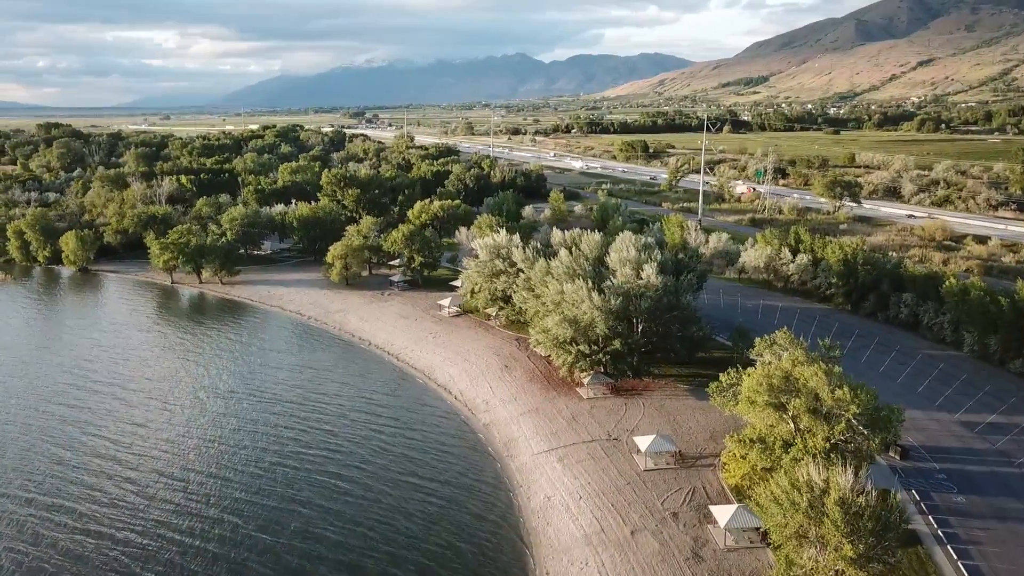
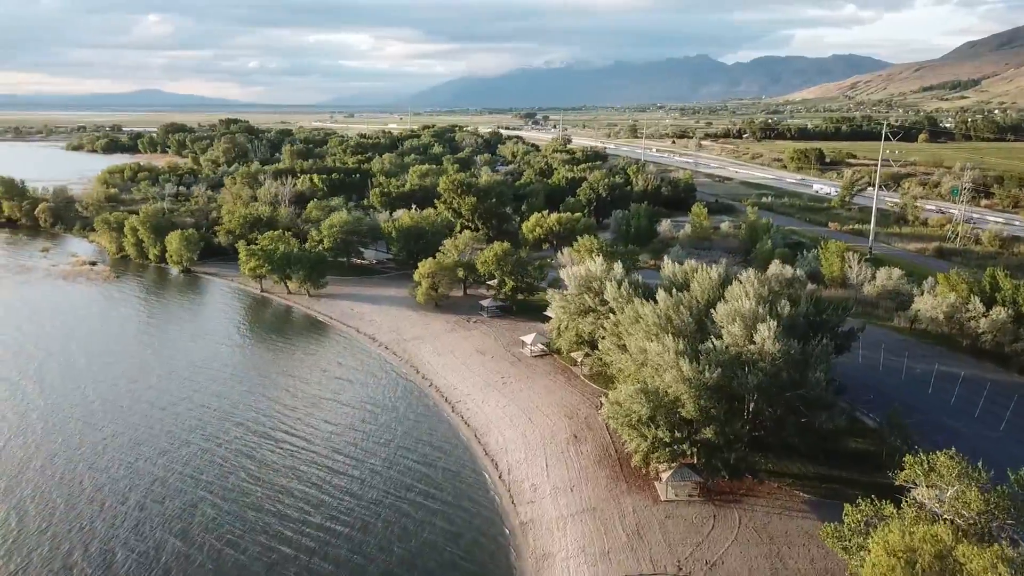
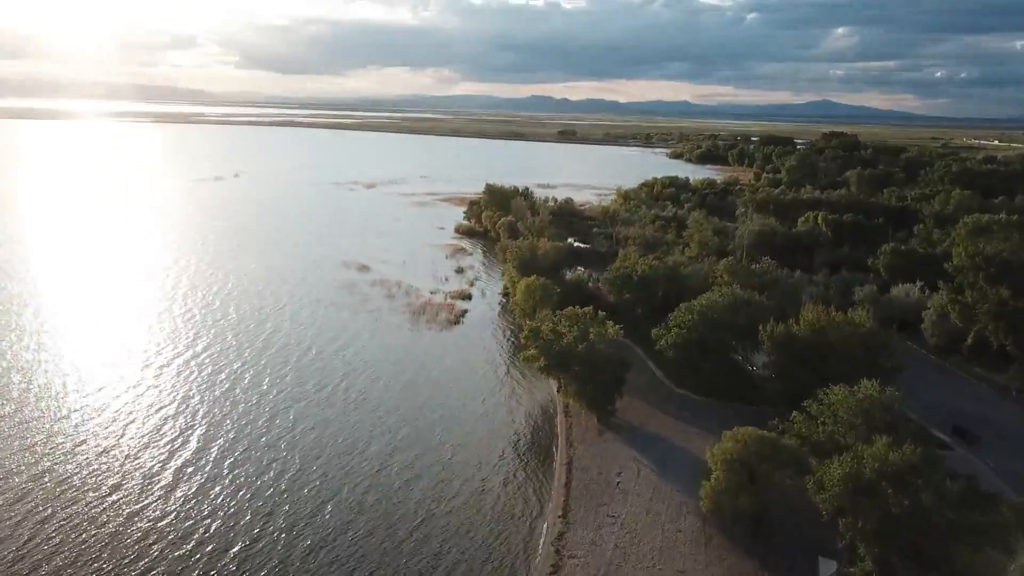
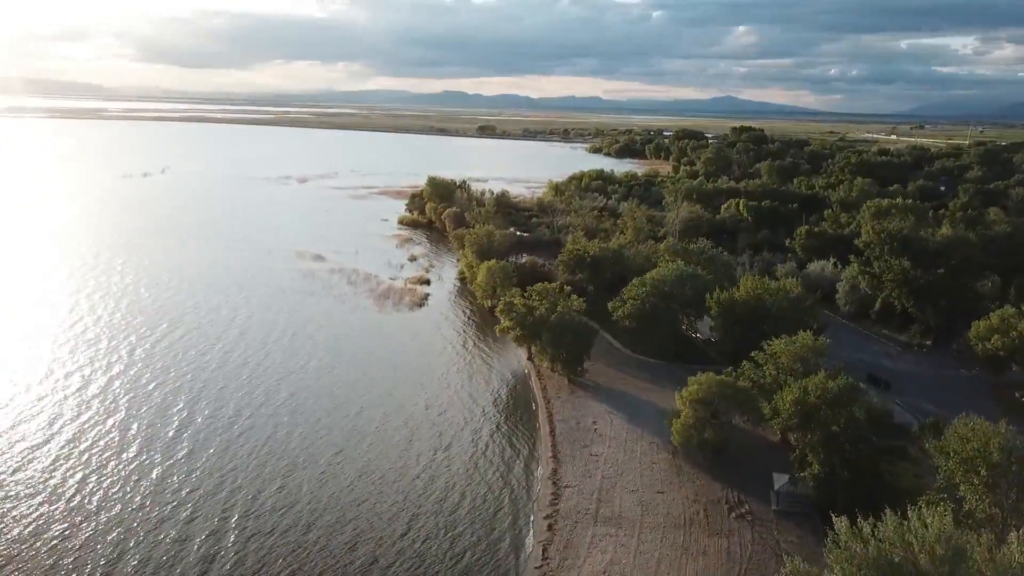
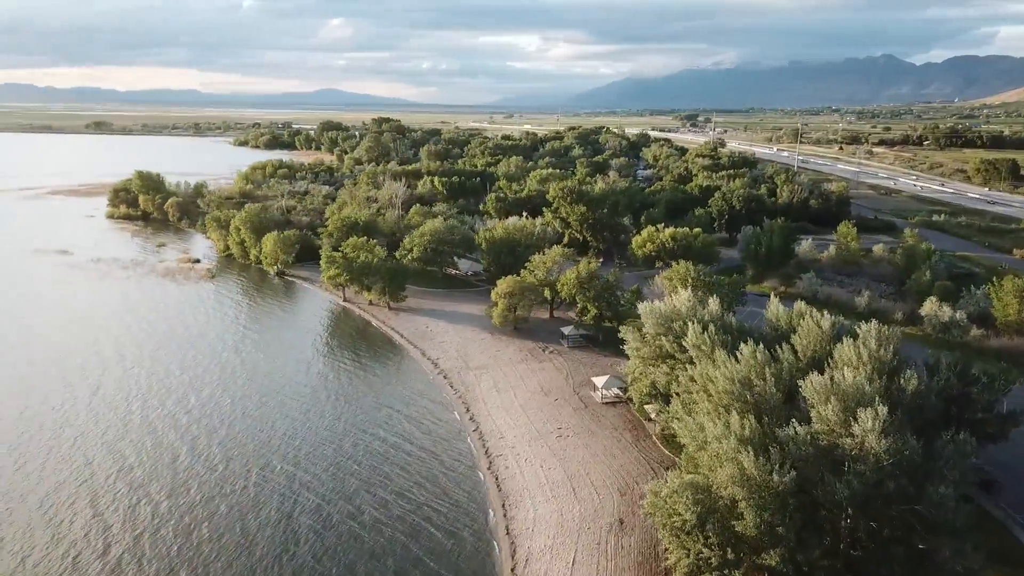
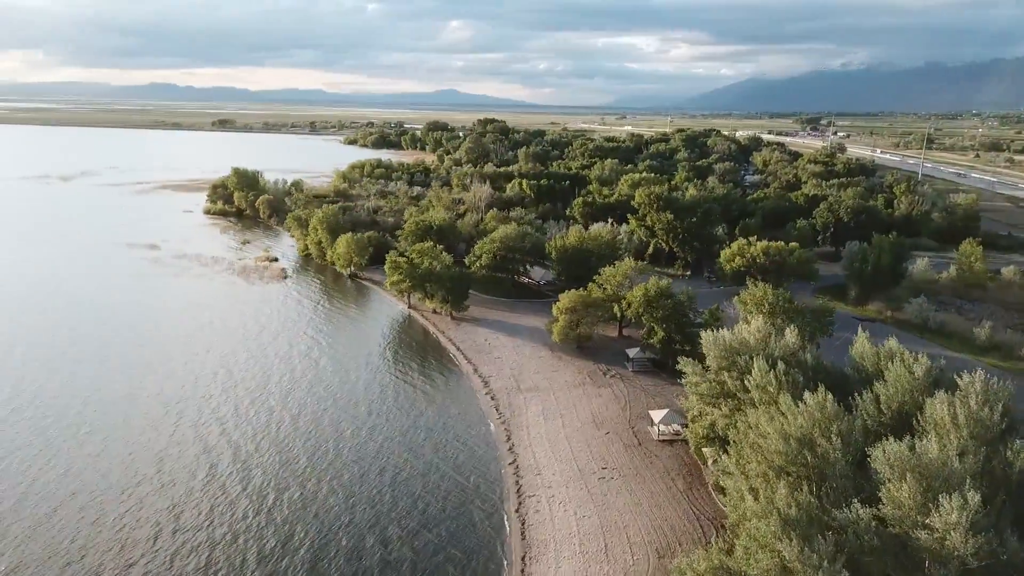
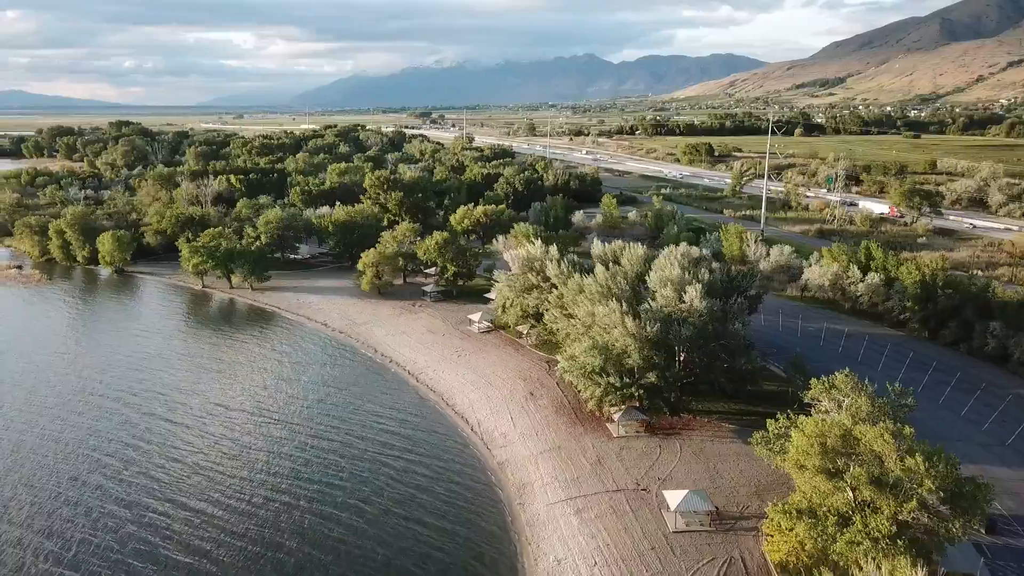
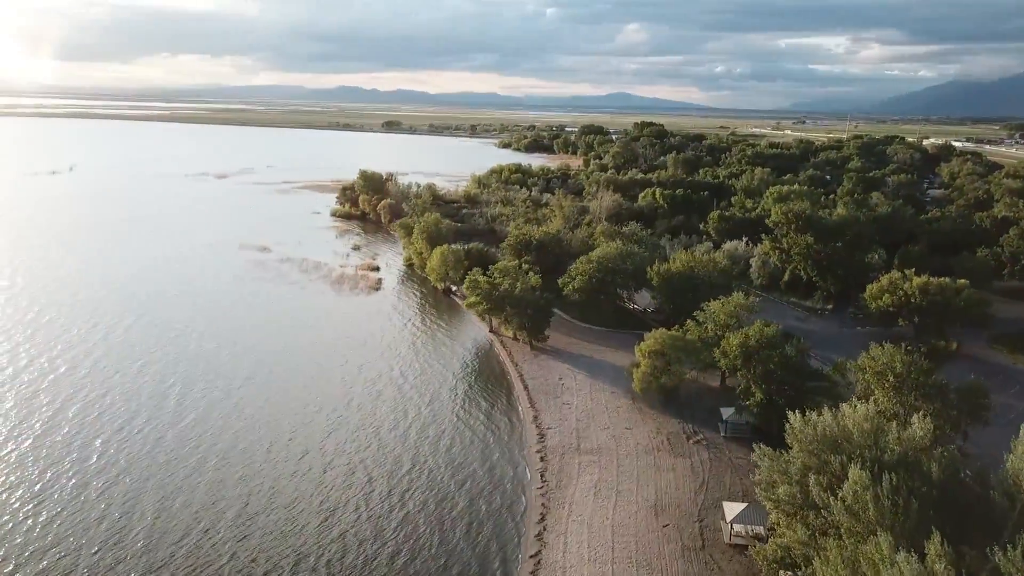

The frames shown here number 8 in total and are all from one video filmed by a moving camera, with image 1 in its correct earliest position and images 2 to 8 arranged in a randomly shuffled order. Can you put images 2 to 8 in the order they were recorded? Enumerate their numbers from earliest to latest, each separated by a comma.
7, 2, 5, 6, 8, 4, 3
